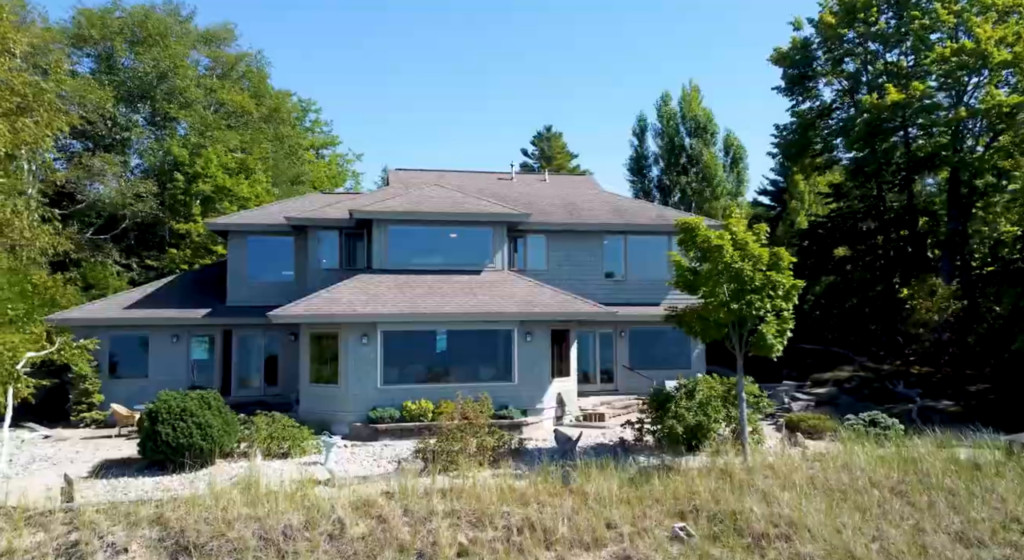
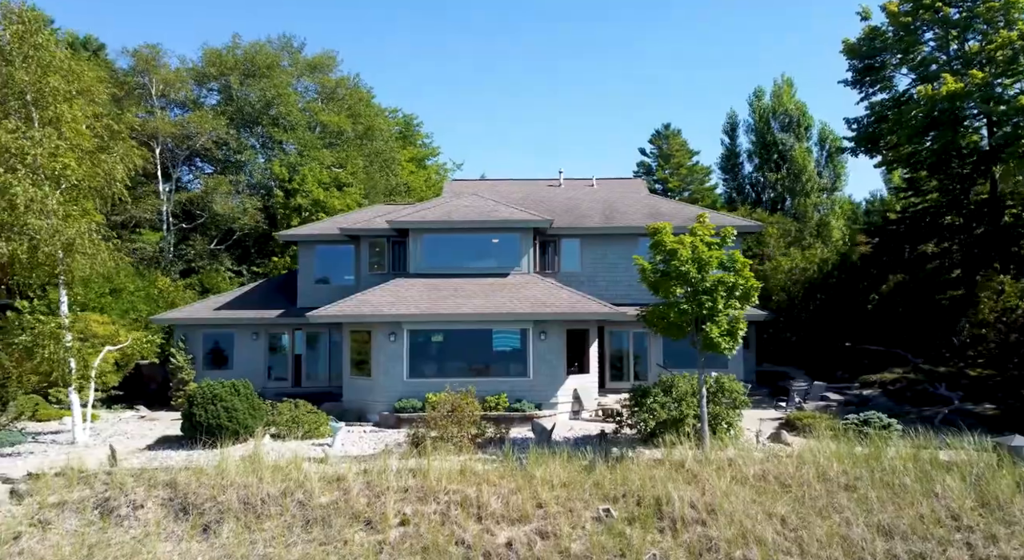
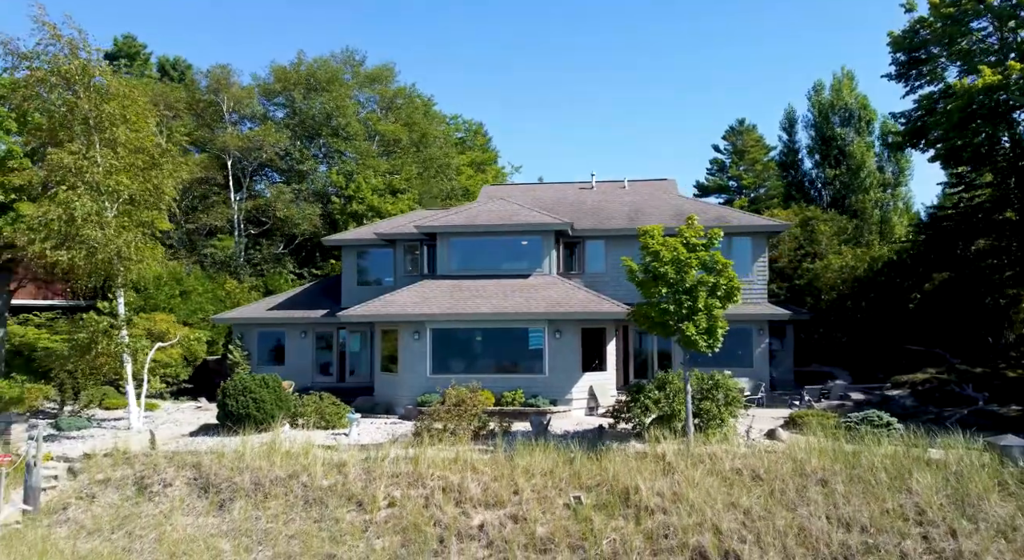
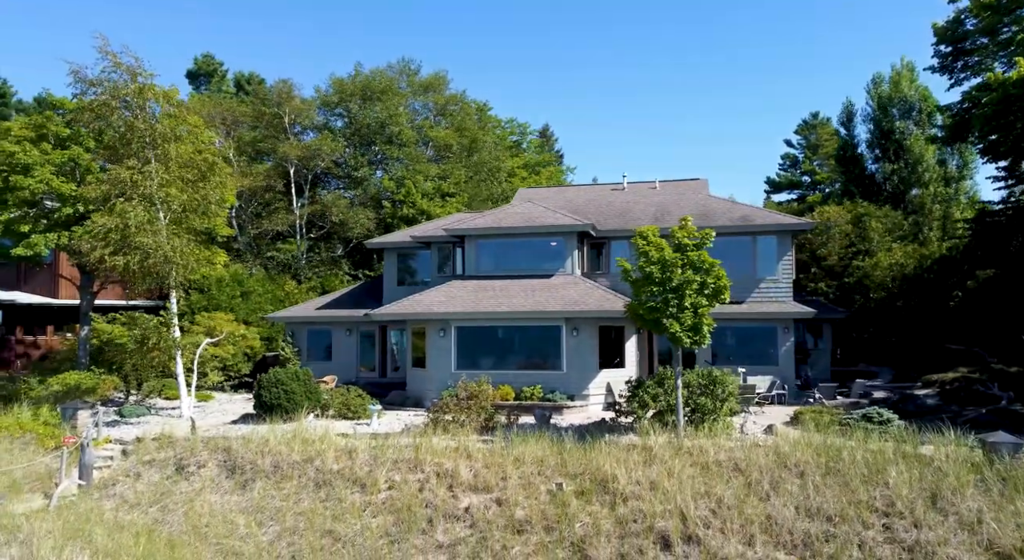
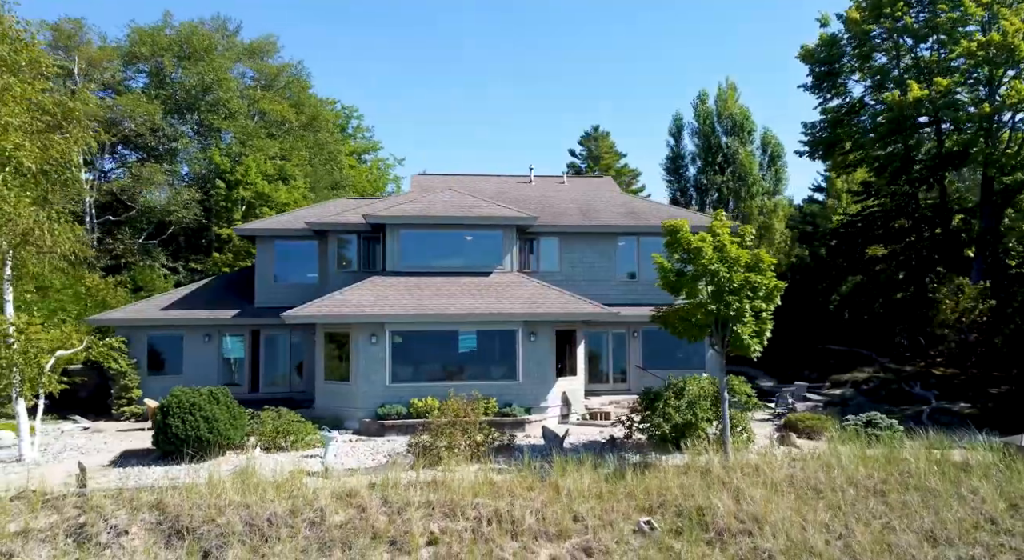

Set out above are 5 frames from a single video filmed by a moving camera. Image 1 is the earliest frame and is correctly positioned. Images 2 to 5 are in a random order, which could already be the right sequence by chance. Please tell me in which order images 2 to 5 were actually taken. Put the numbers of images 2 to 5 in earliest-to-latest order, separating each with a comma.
5, 2, 3, 4
